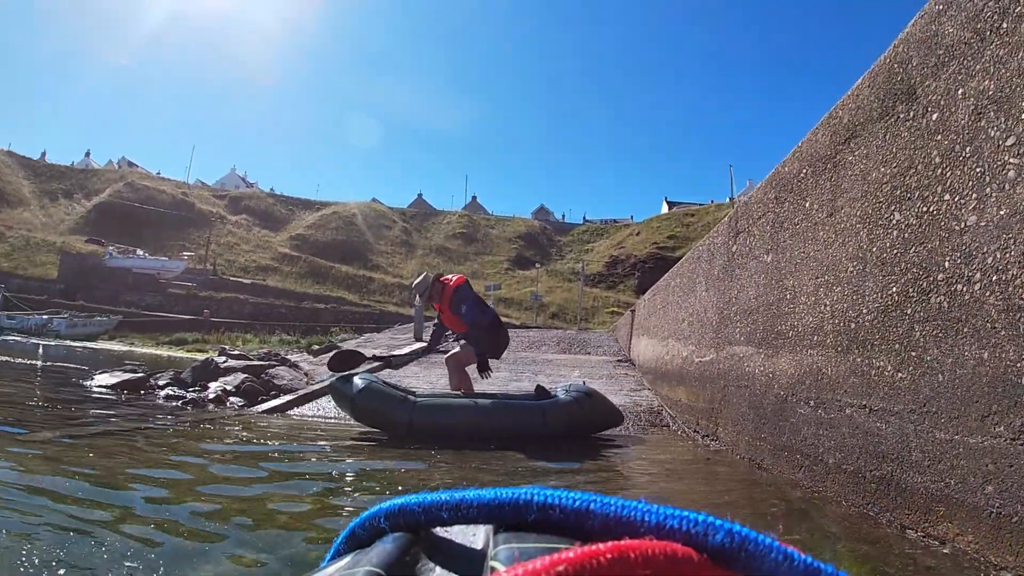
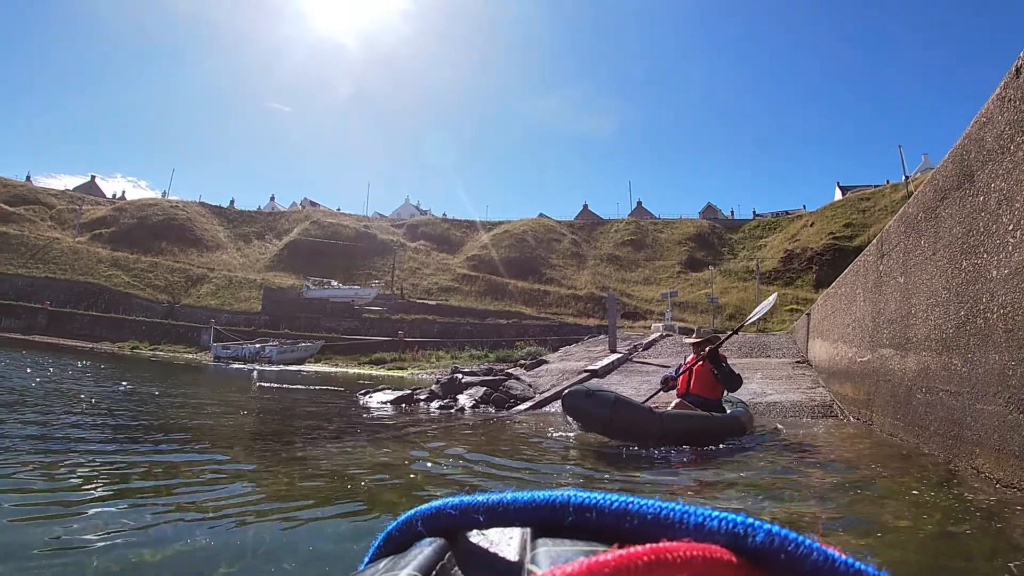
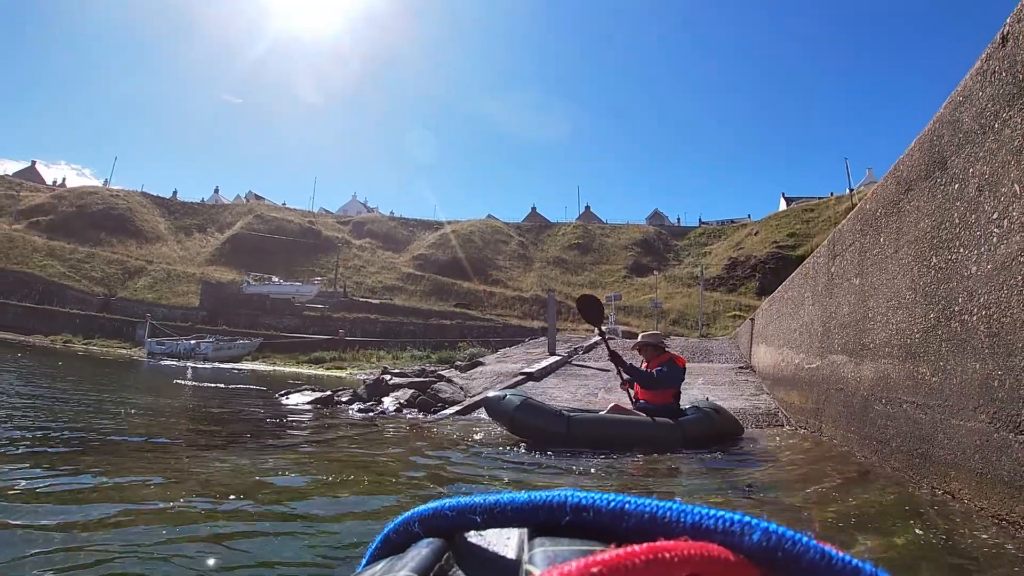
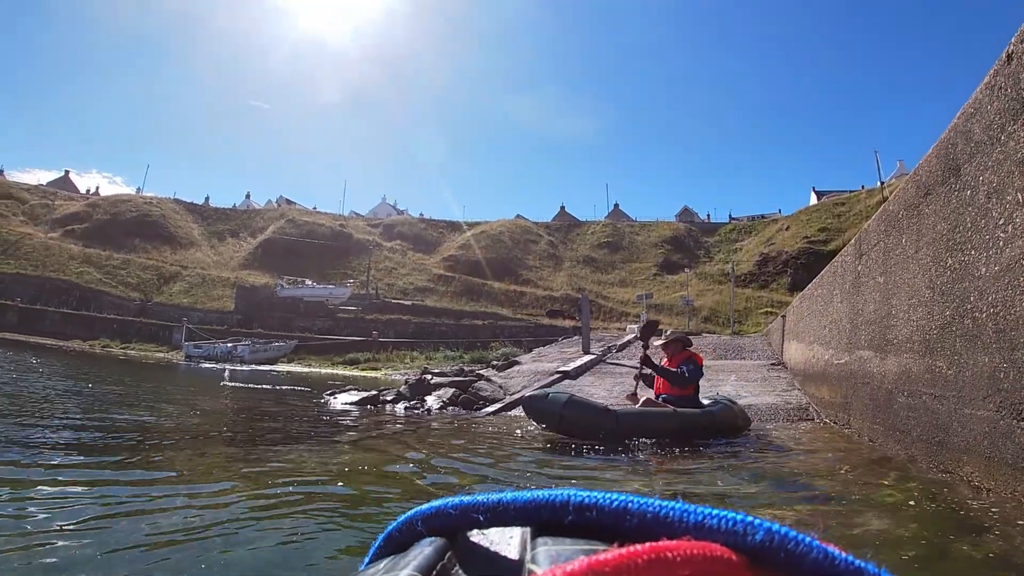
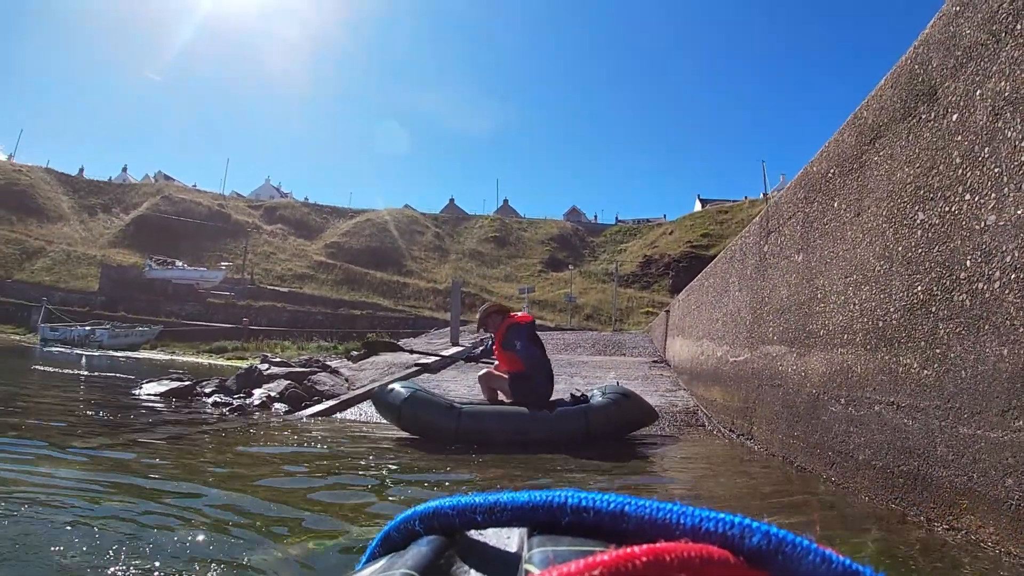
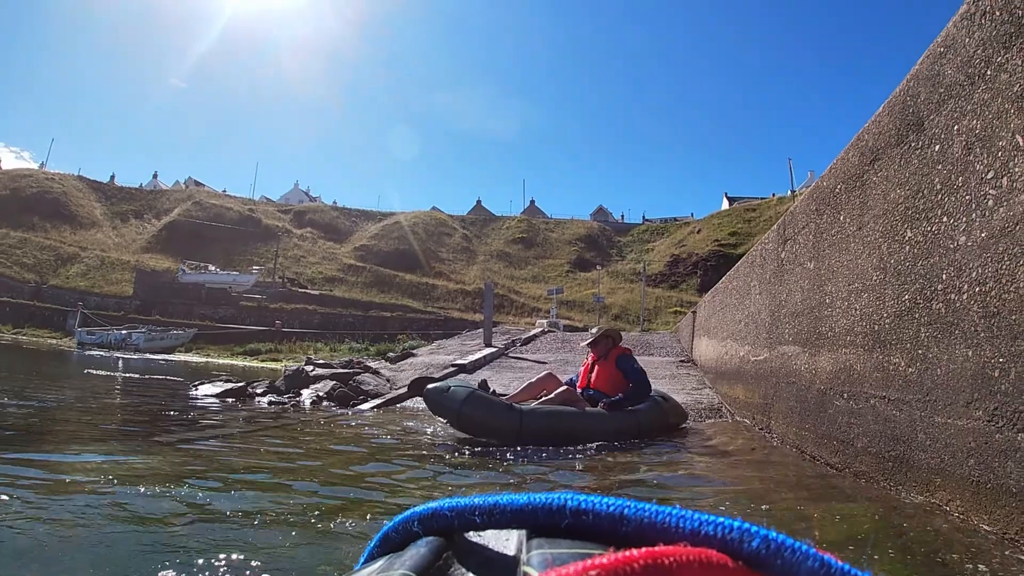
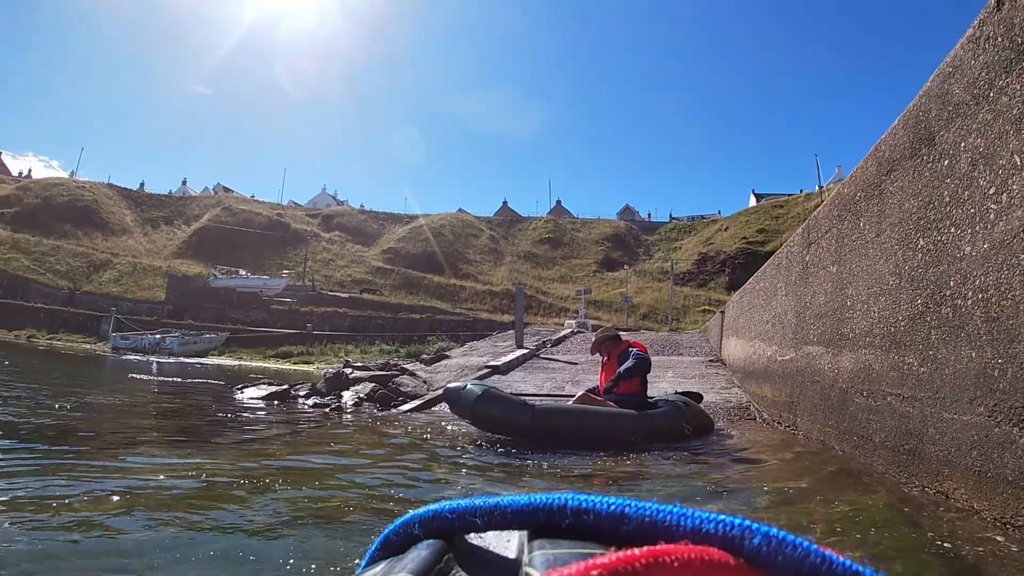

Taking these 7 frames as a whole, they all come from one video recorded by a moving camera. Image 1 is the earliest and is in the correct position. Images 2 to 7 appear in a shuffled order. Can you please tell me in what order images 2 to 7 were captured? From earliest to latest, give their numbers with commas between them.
5, 6, 7, 3, 4, 2
